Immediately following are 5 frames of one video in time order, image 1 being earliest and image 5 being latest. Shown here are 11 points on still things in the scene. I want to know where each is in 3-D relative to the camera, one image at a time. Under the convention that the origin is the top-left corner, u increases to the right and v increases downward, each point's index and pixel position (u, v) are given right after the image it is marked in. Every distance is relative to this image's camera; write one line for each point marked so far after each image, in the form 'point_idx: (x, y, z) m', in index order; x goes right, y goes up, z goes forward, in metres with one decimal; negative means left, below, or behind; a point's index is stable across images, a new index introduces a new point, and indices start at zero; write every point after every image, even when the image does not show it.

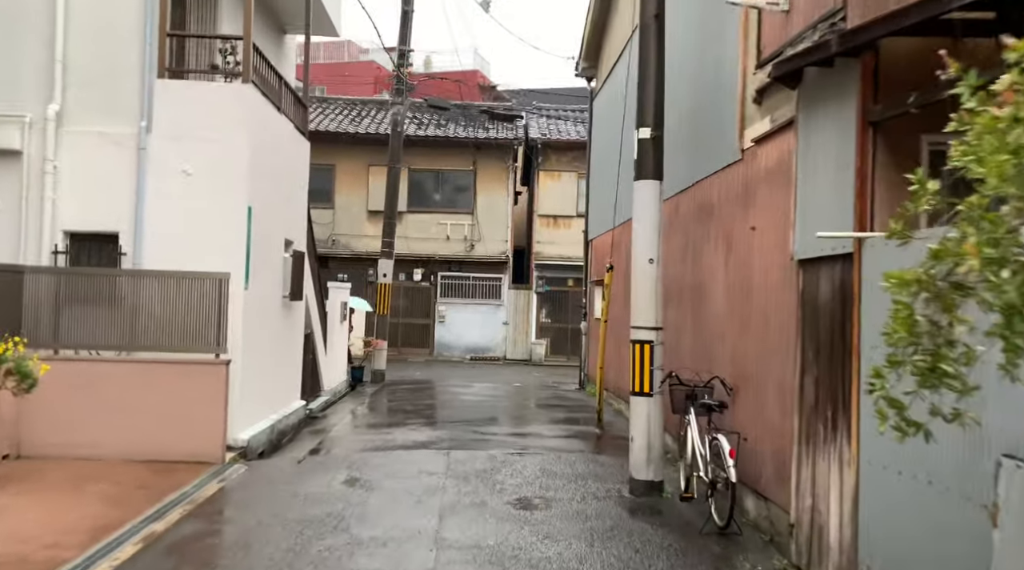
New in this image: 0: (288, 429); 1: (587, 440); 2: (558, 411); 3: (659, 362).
0: (-3.0, -1.9, +11.5) m
1: (+0.9, -1.9, +10.4) m
2: (+0.7, -1.8, +12.6) m
3: (+1.2, -0.7, +7.4) m
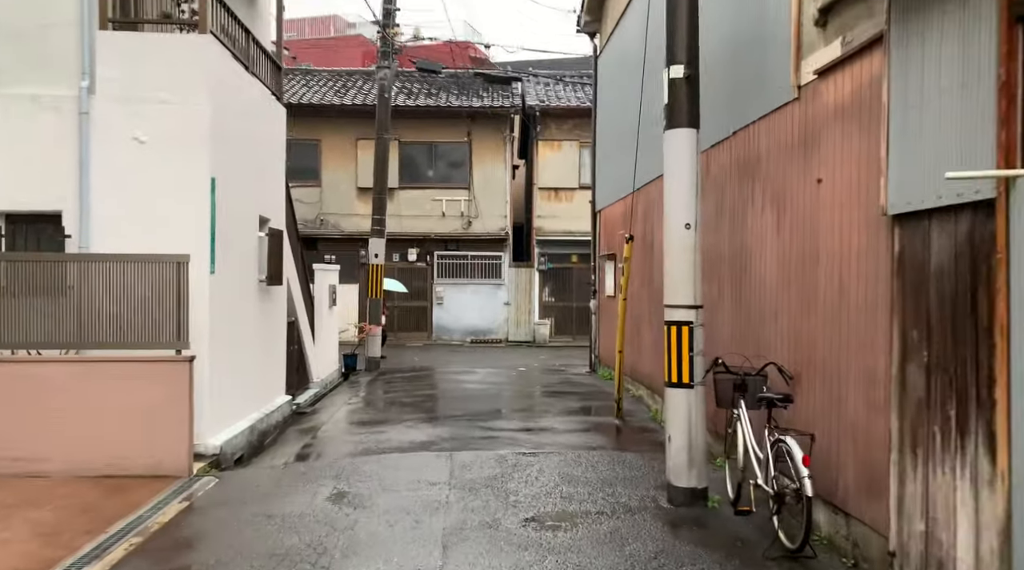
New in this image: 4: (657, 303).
0: (-2.9, -1.7, +10.3) m
1: (+1.0, -1.6, +9.2) m
2: (+0.8, -1.5, +11.4) m
3: (+1.3, -0.4, +6.2) m
4: (+1.7, -0.2, +9.9) m
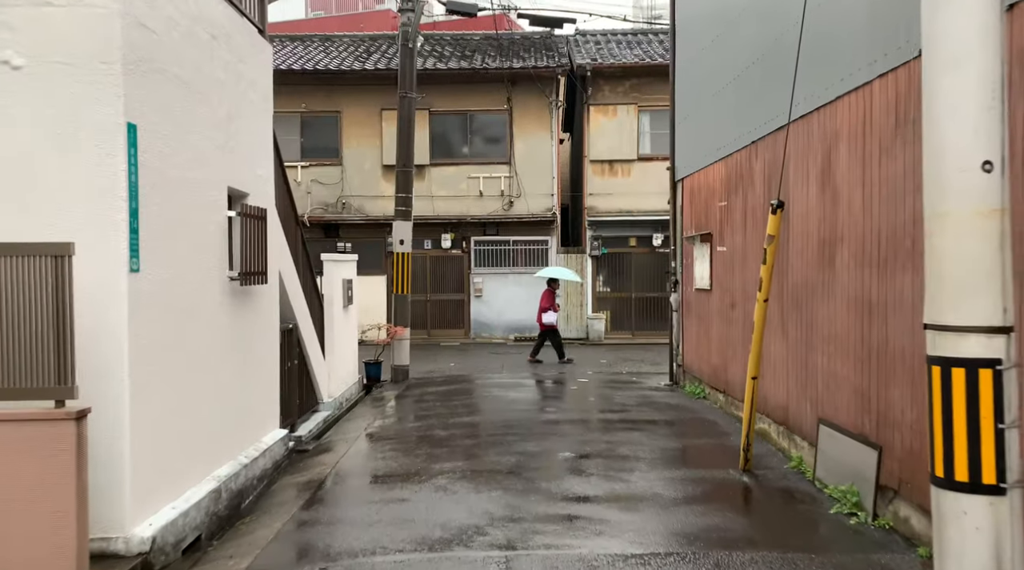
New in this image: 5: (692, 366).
0: (-2.2, -1.7, +7.4) m
1: (+1.6, -1.5, +6.1) m
2: (+1.4, -1.4, +8.3) m
3: (+1.8, -0.5, +3.1) m
4: (+2.3, -0.2, +6.8) m
5: (+2.3, -1.0, +10.9) m
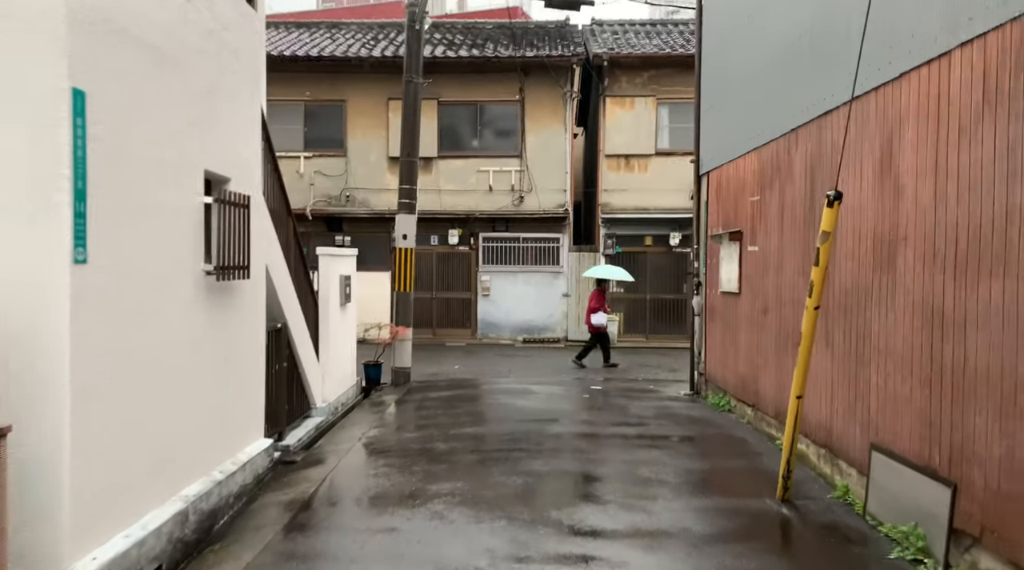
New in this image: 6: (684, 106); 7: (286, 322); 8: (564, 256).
0: (-2.2, -1.7, +6.6) m
1: (+1.6, -1.6, +5.3) m
2: (+1.5, -1.5, +7.5) m
3: (+1.8, -0.5, +2.2) m
4: (+2.4, -0.2, +5.9) m
5: (+2.4, -1.1, +10.0) m
6: (+3.8, +4.0, +19.0) m
7: (-2.3, -0.4, +8.9) m
8: (+1.2, +0.7, +19.0) m
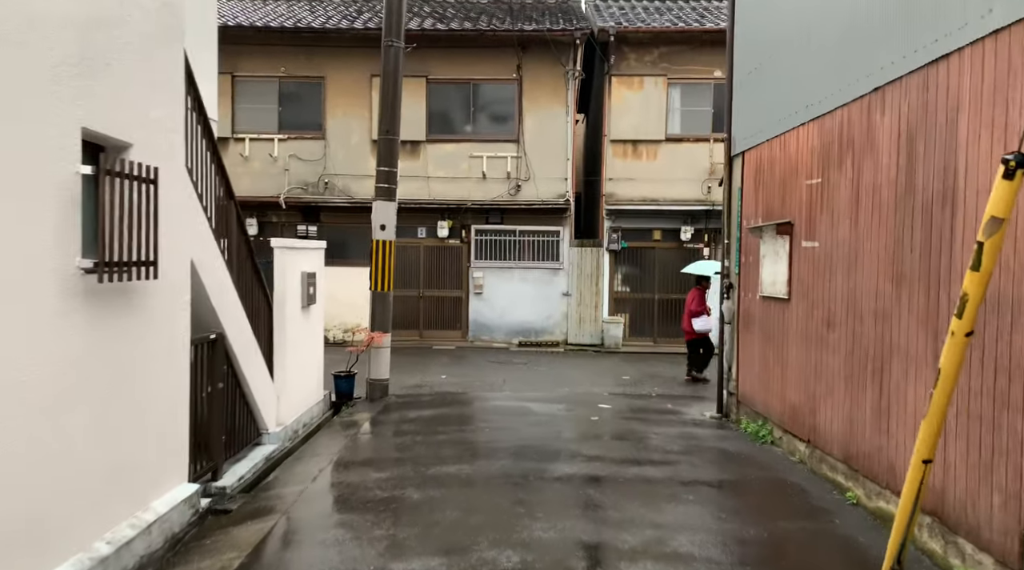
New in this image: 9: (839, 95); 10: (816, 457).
0: (-2.2, -1.7, +4.8) m
1: (+1.6, -1.6, +3.5) m
2: (+1.5, -1.5, +5.8) m
3: (+1.8, -0.6, +0.5) m
4: (+2.3, -0.3, +4.2) m
5: (+2.3, -1.1, +8.3) m
6: (+3.7, +4.0, +17.2) m
7: (-2.4, -0.4, +7.1) m
8: (+1.1, +0.7, +17.3) m
9: (+2.4, +1.4, +6.4) m
10: (+2.4, -1.4, +6.7) m
